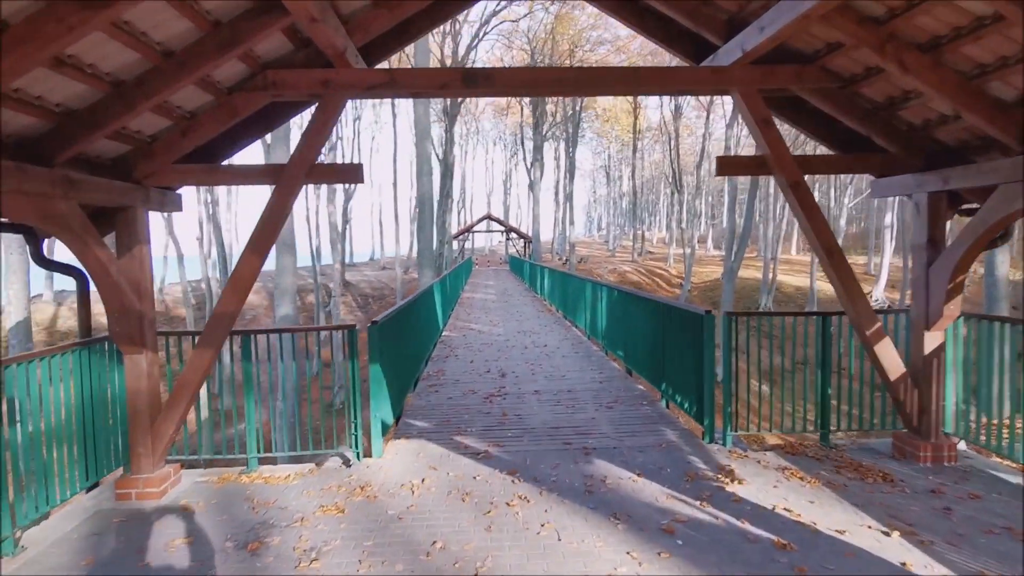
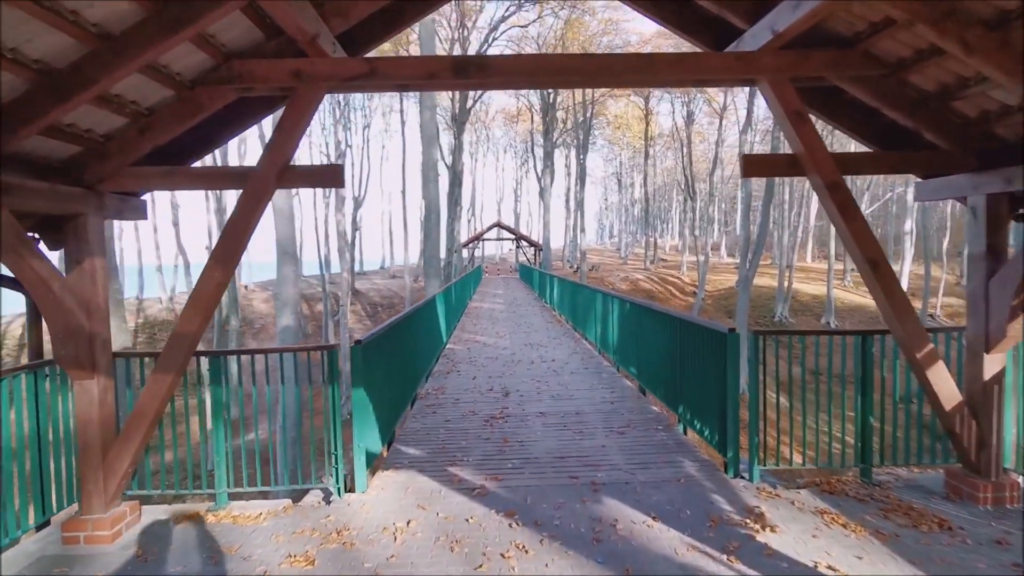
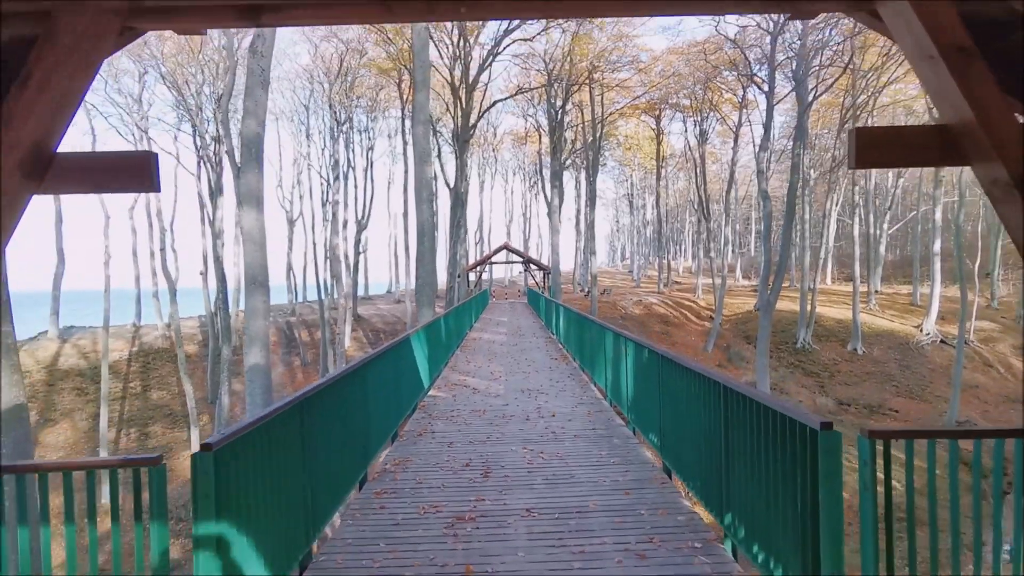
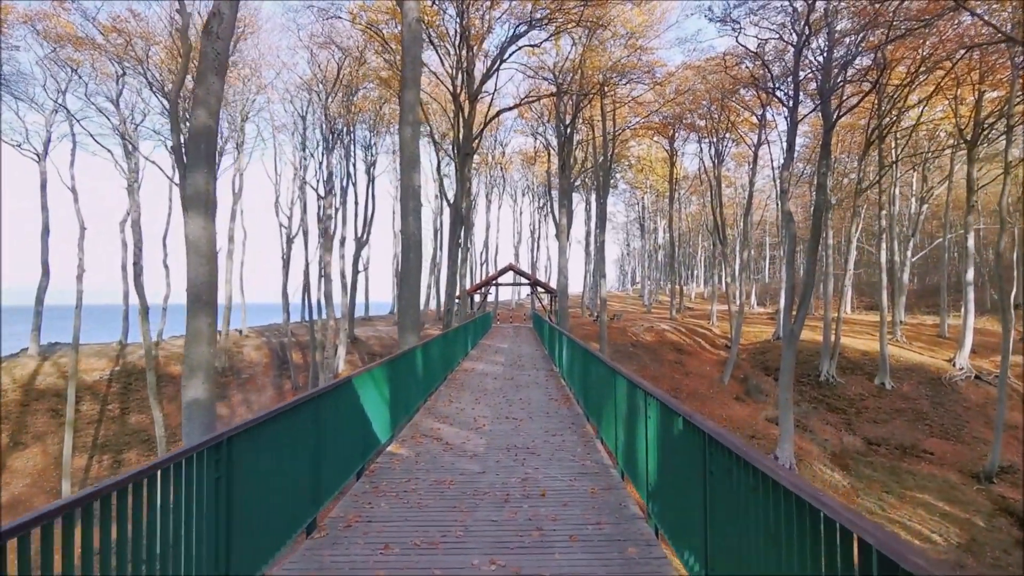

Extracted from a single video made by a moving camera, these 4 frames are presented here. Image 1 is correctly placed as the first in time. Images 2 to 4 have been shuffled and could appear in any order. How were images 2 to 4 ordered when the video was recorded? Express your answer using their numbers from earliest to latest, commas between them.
2, 3, 4
